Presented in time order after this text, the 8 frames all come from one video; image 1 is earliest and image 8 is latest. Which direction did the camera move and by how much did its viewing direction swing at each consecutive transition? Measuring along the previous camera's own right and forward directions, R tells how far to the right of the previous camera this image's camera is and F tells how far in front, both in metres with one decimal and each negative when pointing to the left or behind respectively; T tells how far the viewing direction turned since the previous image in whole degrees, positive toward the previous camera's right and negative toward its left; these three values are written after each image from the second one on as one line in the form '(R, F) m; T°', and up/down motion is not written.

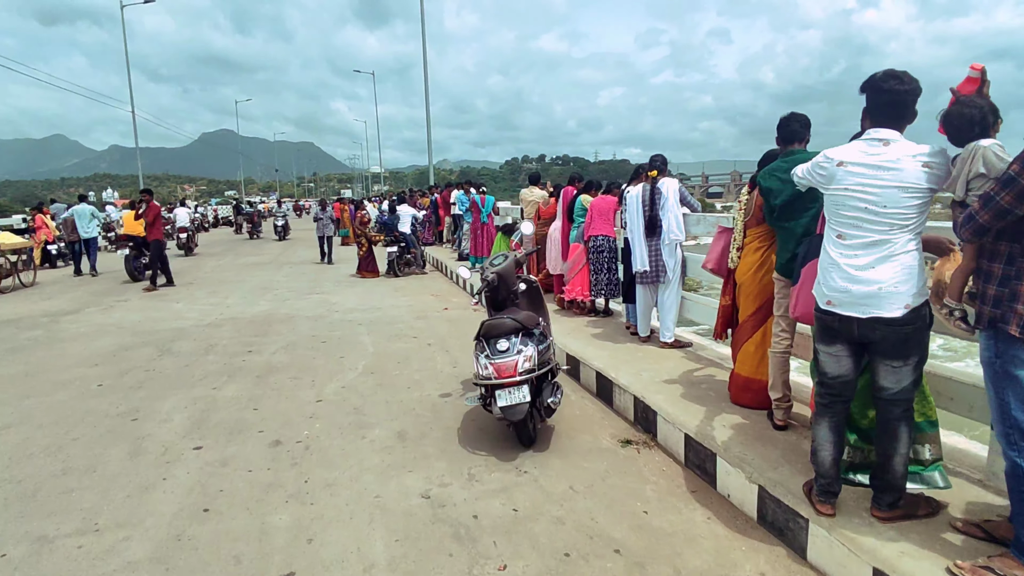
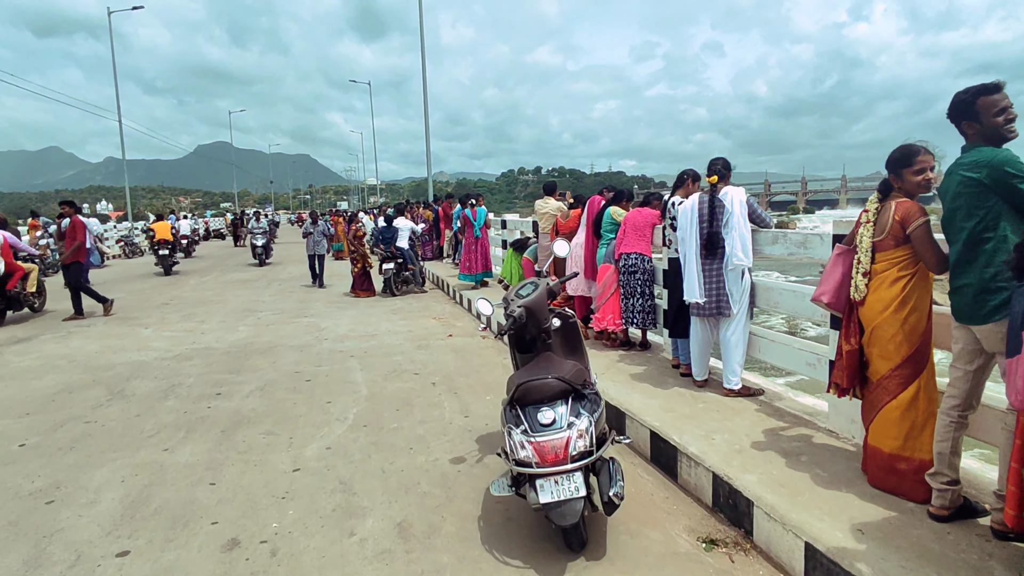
(-0.2, +1.0) m; 0°
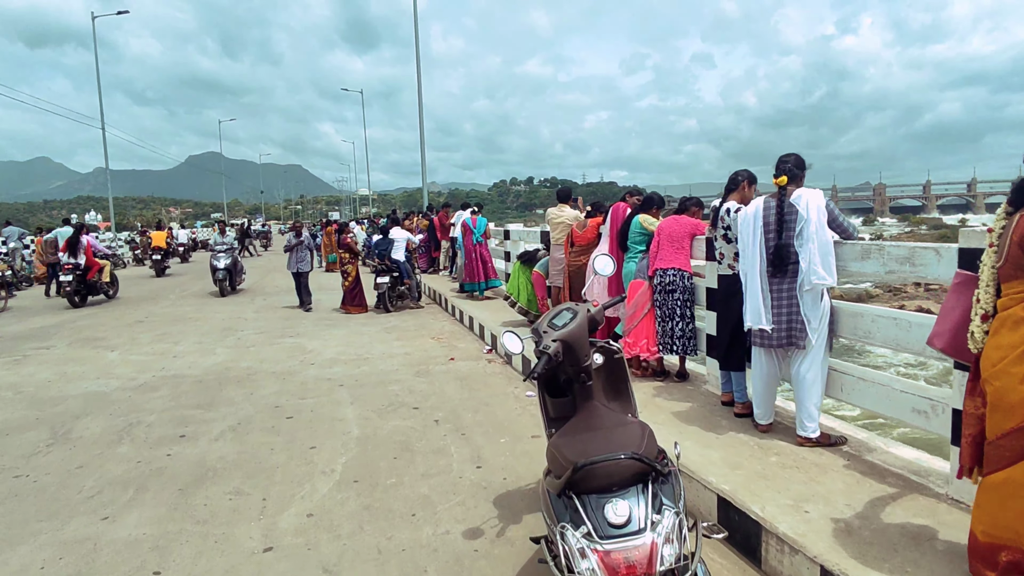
(-0.2, +0.8) m; +1°
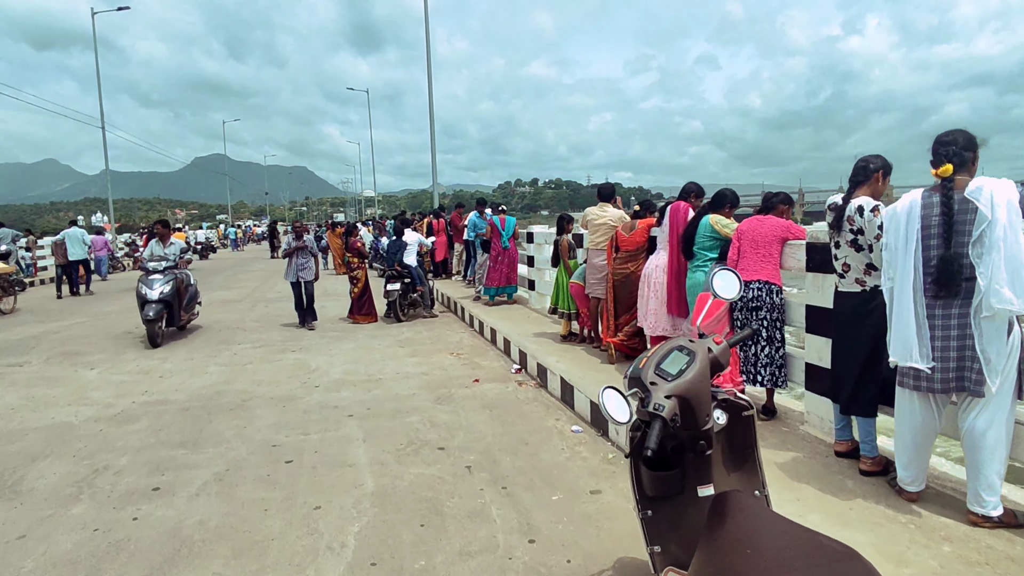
(-0.3, +0.9) m; 0°
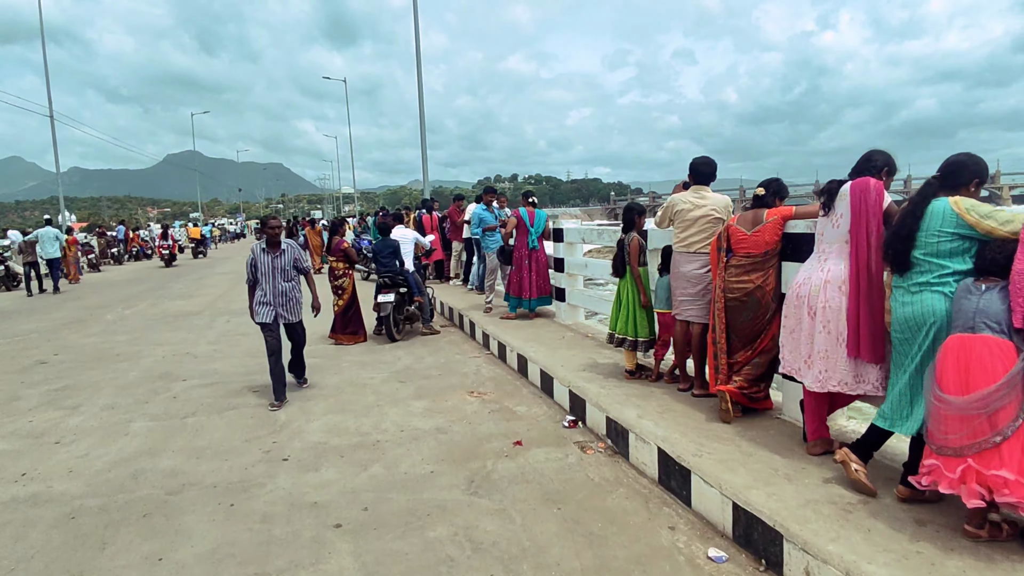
(-0.5, +1.8) m; +2°
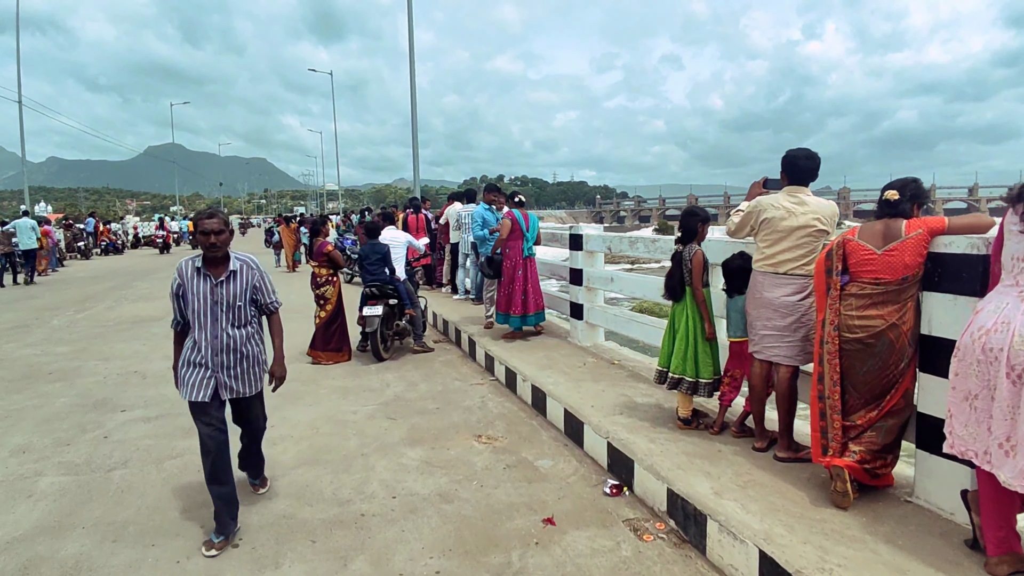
(-0.3, +1.0) m; +2°
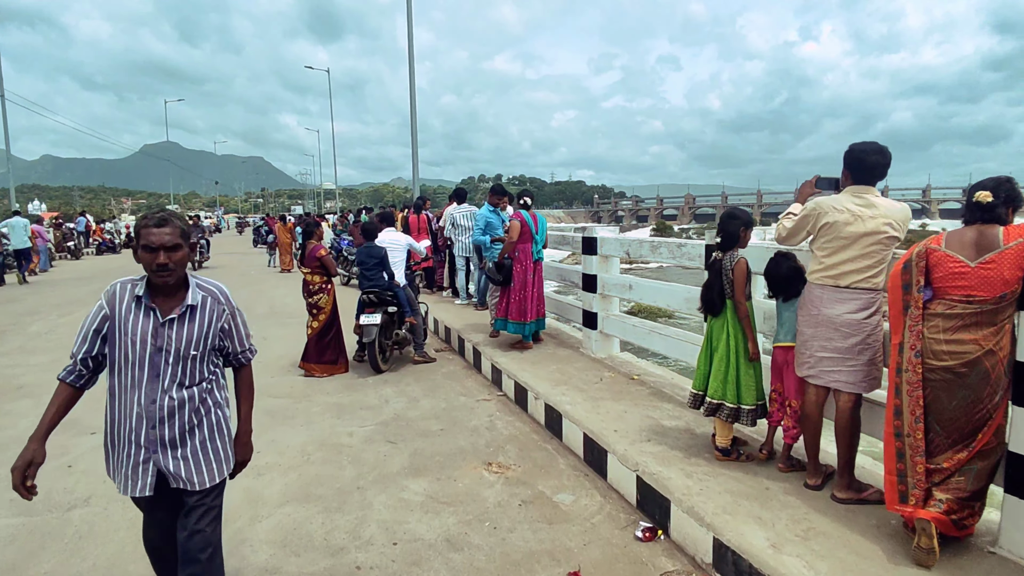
(-0.1, +0.4) m; 0°
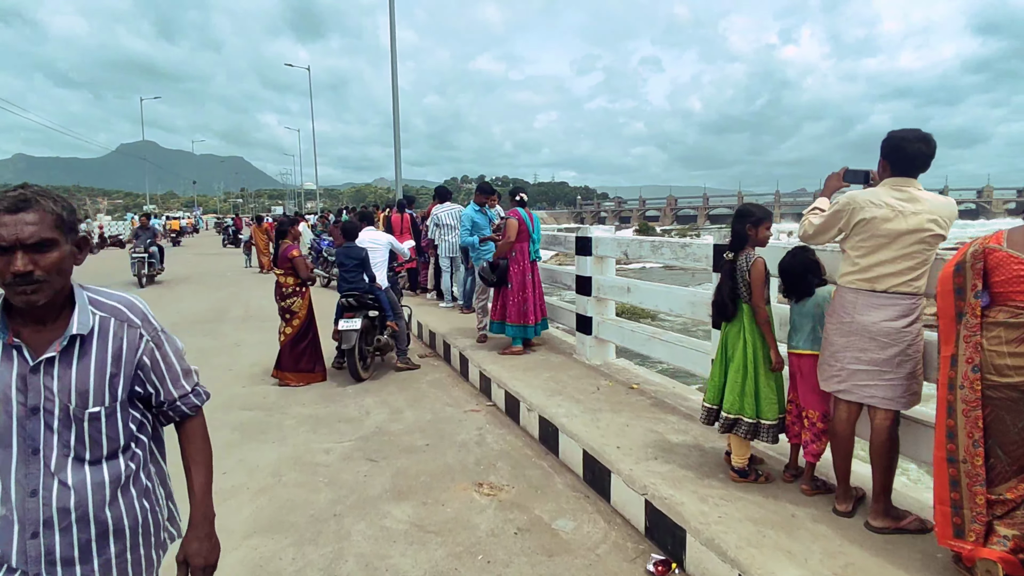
(-0.1, +0.3) m; +2°
